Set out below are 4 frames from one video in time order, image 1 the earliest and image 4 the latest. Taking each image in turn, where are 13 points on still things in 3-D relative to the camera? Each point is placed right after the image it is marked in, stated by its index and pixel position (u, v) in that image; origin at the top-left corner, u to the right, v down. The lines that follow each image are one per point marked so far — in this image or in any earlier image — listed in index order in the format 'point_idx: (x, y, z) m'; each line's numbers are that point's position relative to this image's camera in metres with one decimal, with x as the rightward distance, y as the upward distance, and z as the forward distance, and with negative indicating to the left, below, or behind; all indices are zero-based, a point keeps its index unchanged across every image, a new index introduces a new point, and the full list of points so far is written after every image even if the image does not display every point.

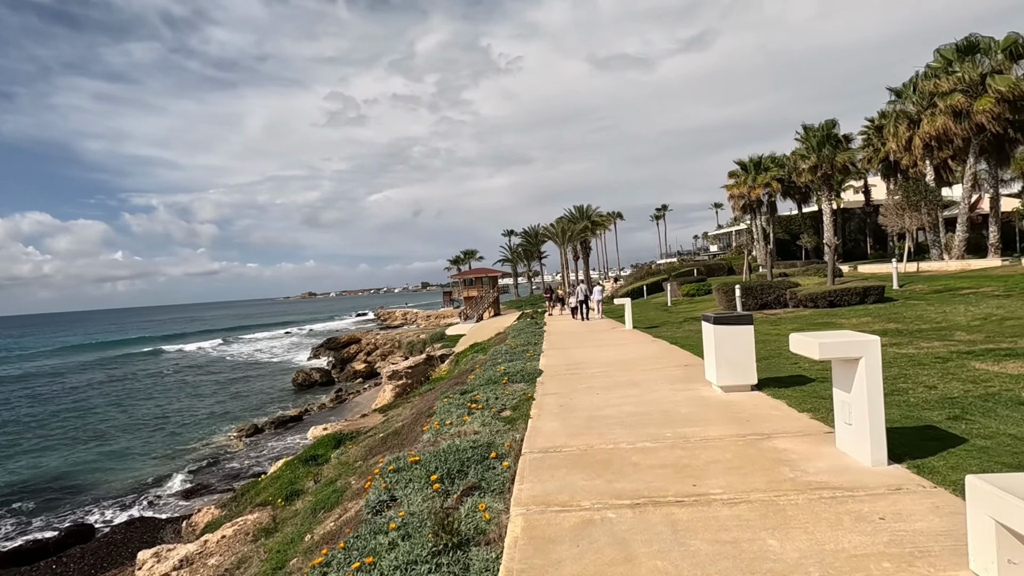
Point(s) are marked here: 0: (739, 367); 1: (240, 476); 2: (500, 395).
0: (+2.6, -0.9, +6.6) m
1: (-7.6, -5.3, +15.9) m
2: (-0.2, -1.4, +7.6) m
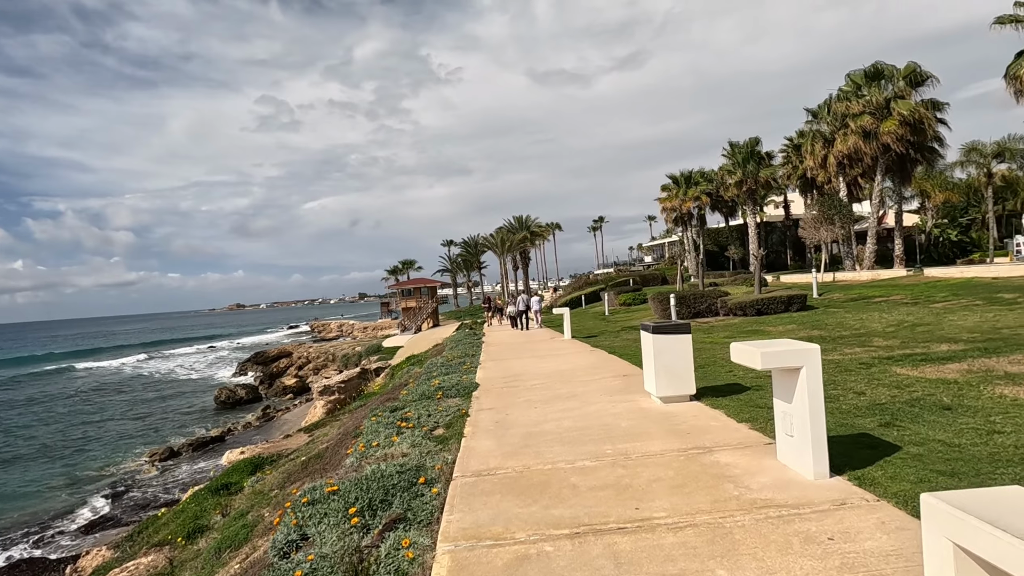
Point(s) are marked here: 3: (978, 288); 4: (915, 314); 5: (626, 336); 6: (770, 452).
0: (+1.9, -1.0, +6.5) m
1: (-9.2, -5.6, +14.5) m
2: (-1.0, -1.6, +7.2) m
3: (+15.0, 0.0, +18.4) m
4: (+10.3, -0.7, +14.6) m
5: (+3.3, -1.4, +16.7) m
6: (+2.0, -1.3, +4.5) m
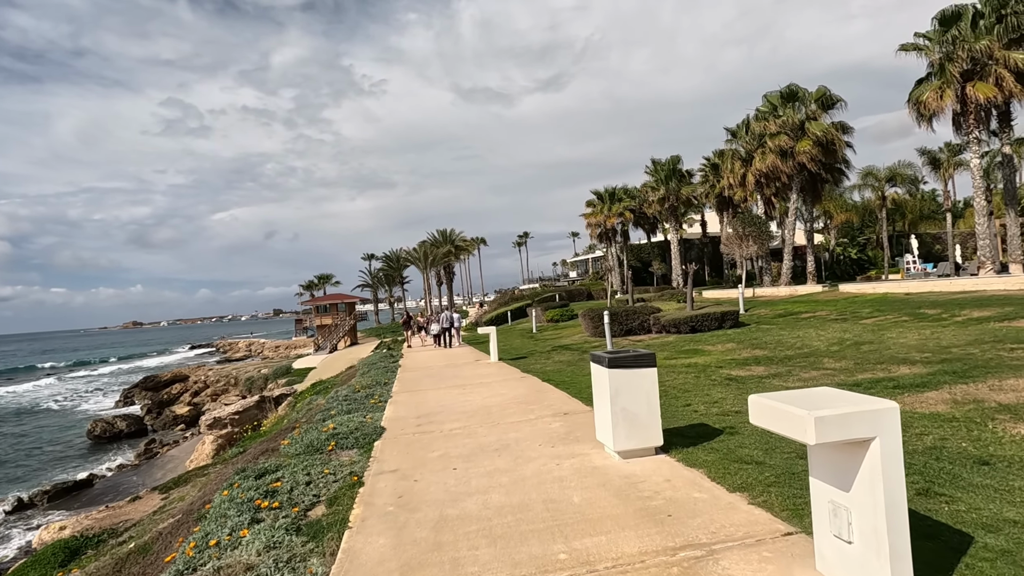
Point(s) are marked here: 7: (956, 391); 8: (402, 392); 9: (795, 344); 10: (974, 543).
0: (+1.1, -1.2, +5.0) m
1: (-10.9, -5.9, +11.4) m
2: (-1.8, -1.8, +5.3) m
3: (+12.5, -0.5, +18.6) m
4: (+8.4, -1.1, +14.2) m
5: (+1.2, -1.9, +15.3) m
6: (+1.5, -1.4, +3.0) m
7: (+5.4, -1.3, +7.0) m
8: (-2.1, -2.0, +10.8) m
9: (+6.5, -1.3, +13.2) m
10: (+2.5, -1.4, +3.1) m
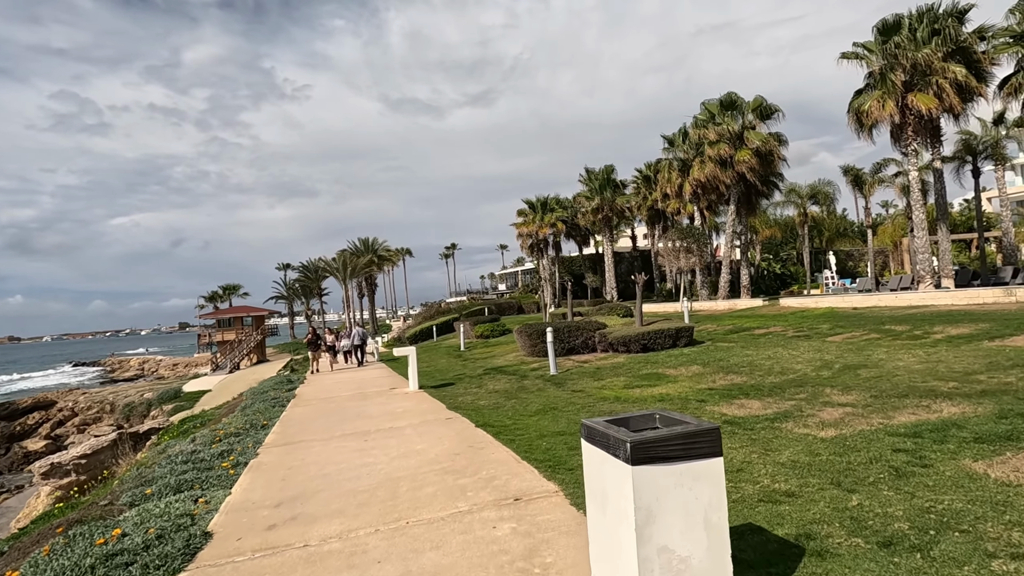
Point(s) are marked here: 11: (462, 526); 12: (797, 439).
0: (+0.8, -1.2, +2.3) m
1: (-12.0, -6.0, +7.1) m
2: (-2.2, -1.8, +2.3) m
3: (+10.4, -0.9, +17.3) m
4: (+6.8, -1.4, +12.4) m
5: (-0.5, -2.1, +12.6) m
6: (+1.4, -1.4, +0.4) m
7: (+4.8, -1.4, +4.9) m
8: (-3.2, -2.1, +7.7) m
9: (+5.1, -1.6, +11.2) m
10: (+2.4, -1.4, +0.7) m
11: (-0.4, -1.7, +4.1) m
12: (+2.9, -1.6, +5.9) m
